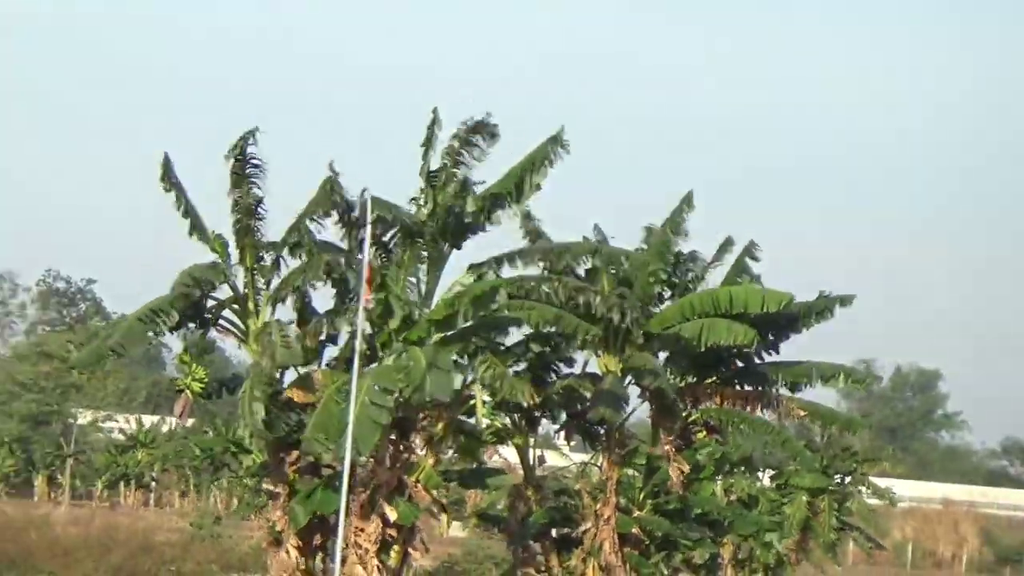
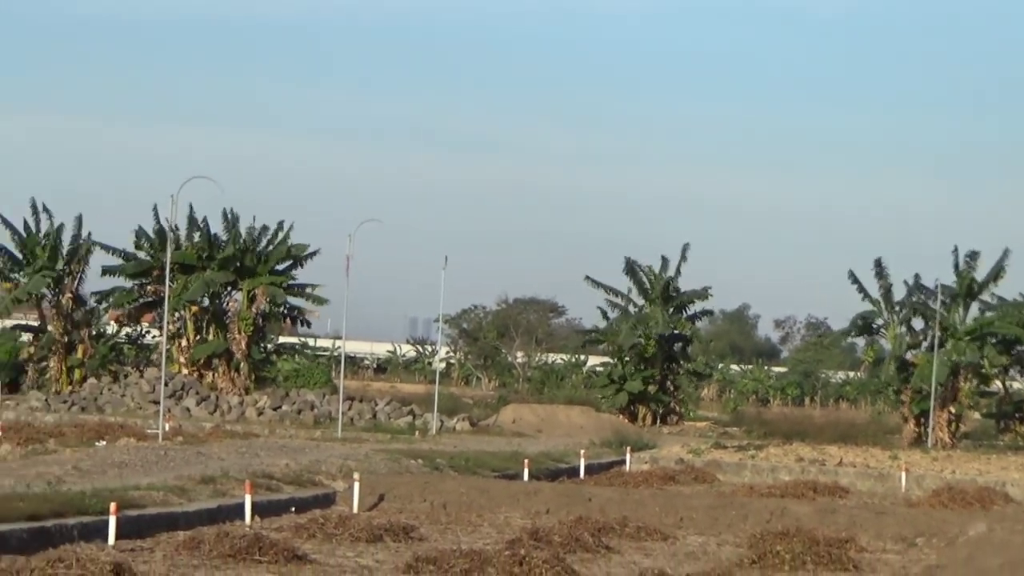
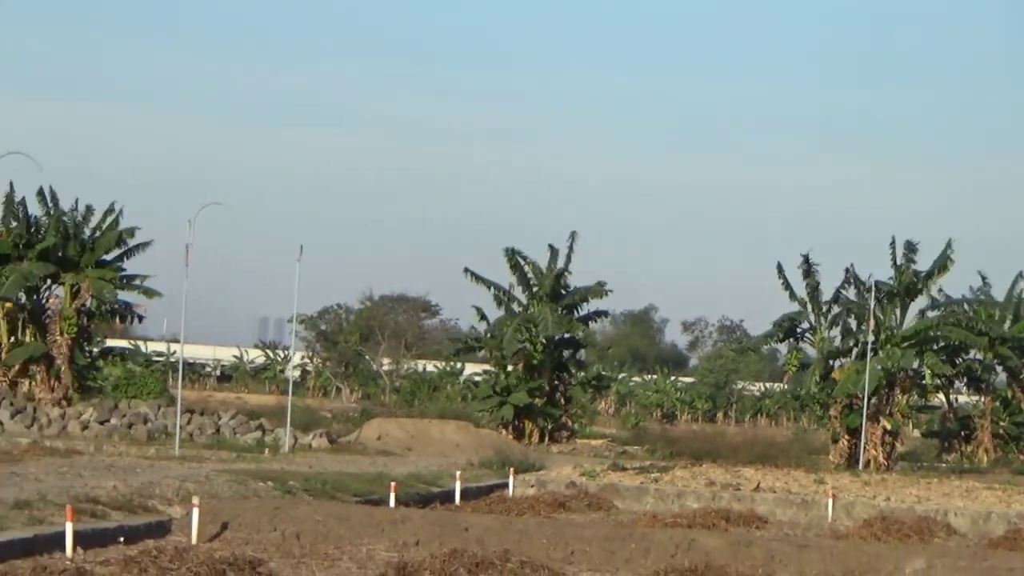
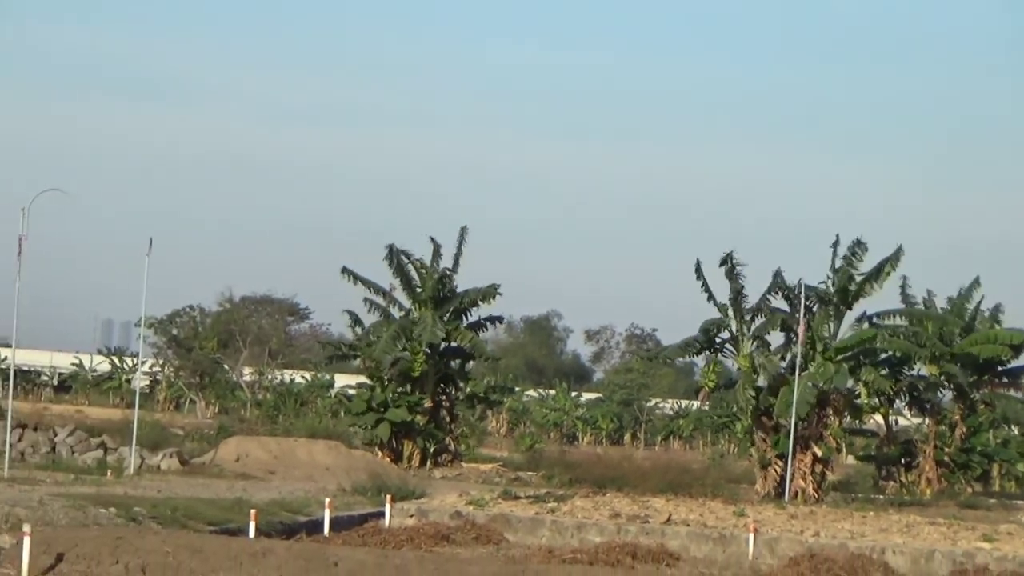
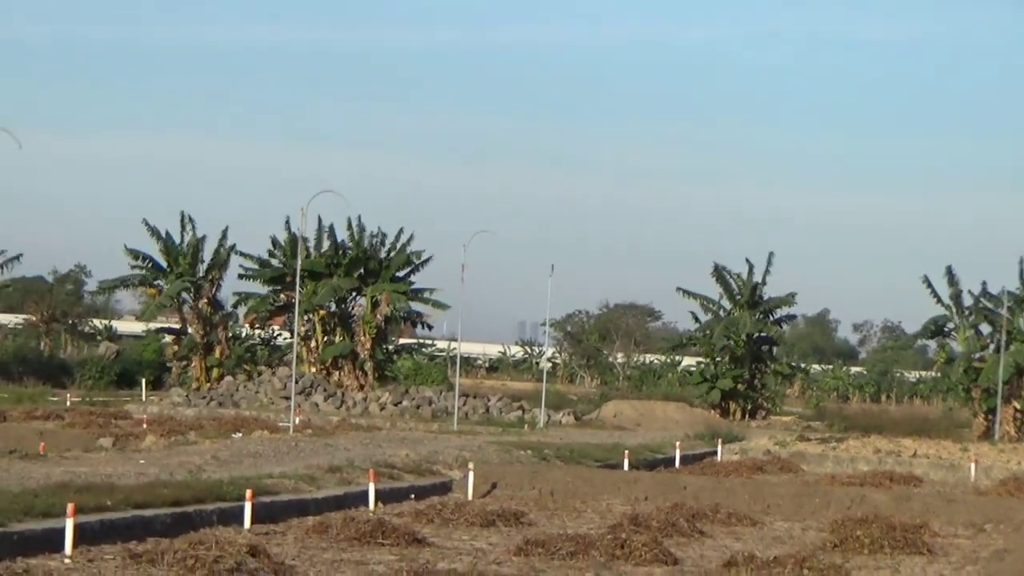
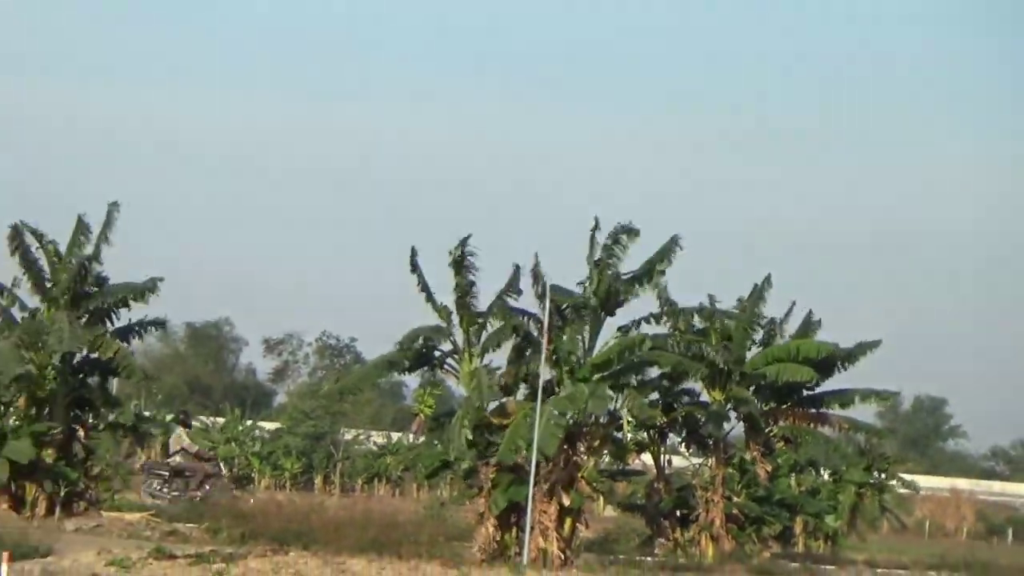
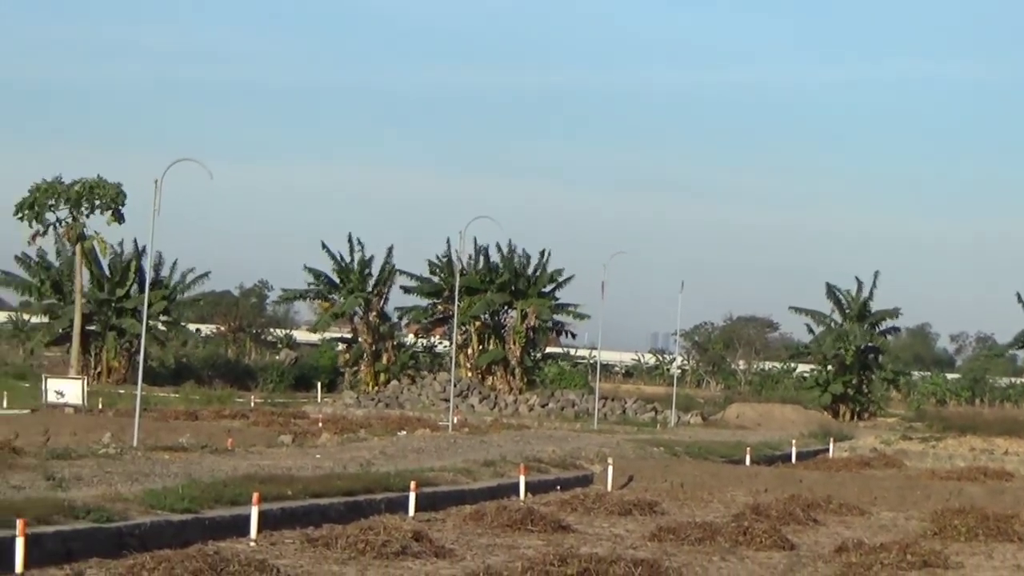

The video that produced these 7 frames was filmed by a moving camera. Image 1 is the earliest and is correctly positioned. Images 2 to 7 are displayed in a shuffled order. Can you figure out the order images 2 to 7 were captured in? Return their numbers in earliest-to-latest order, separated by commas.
6, 4, 3, 2, 5, 7
